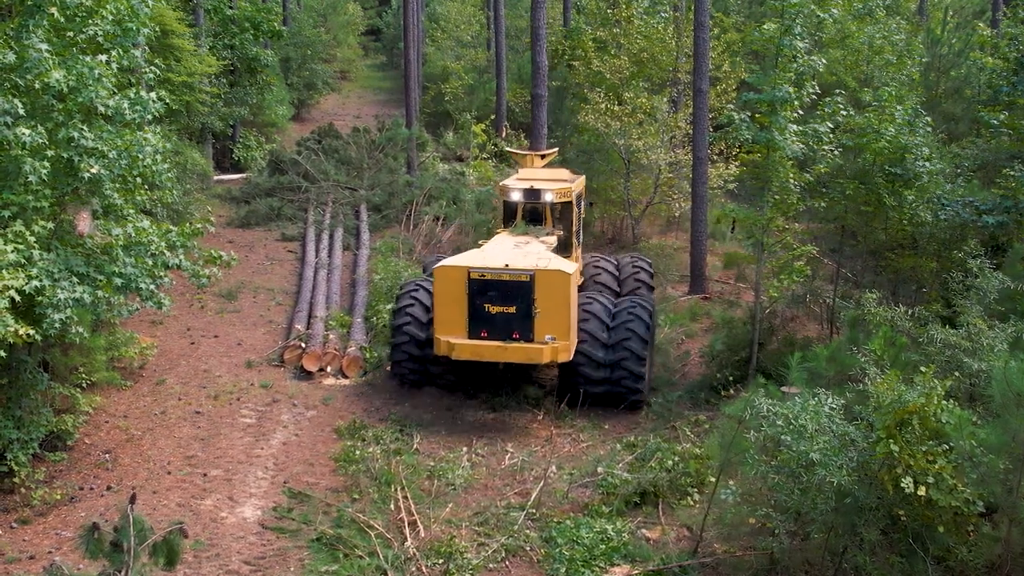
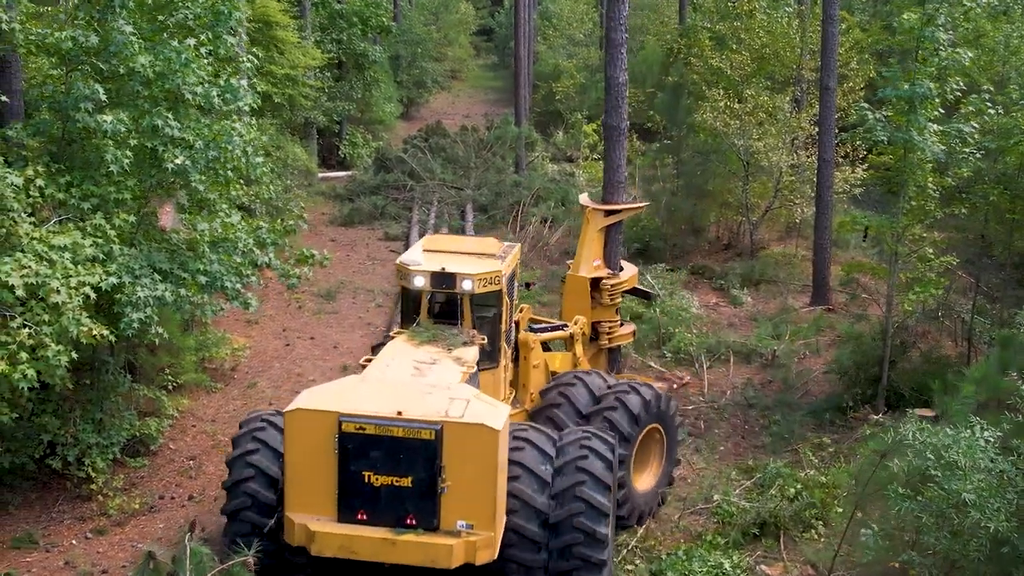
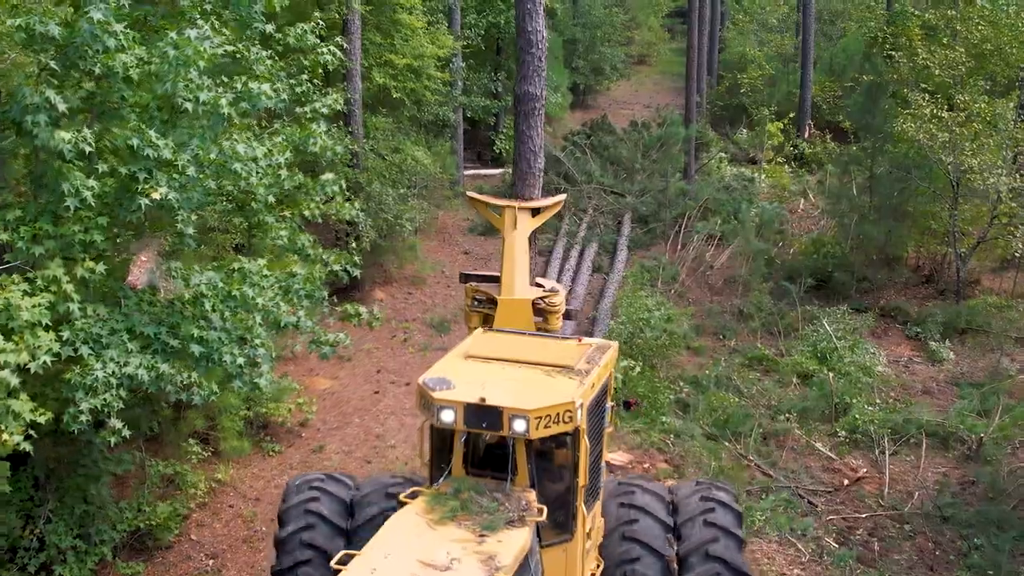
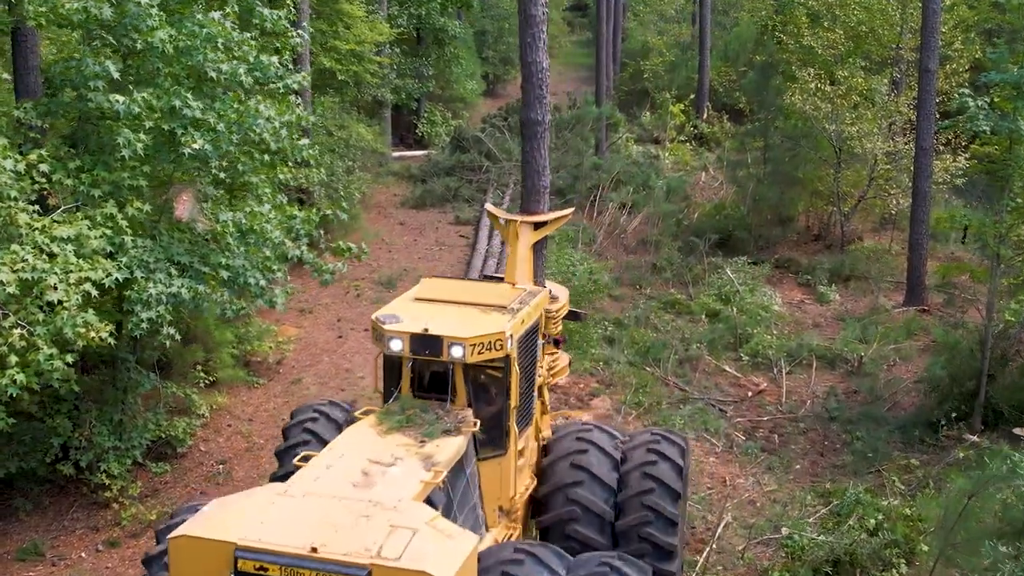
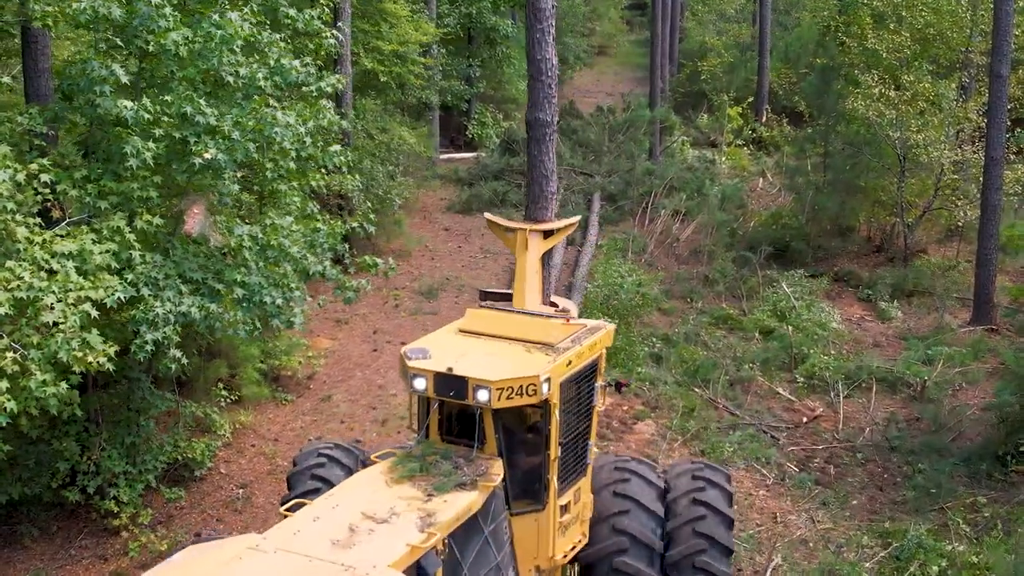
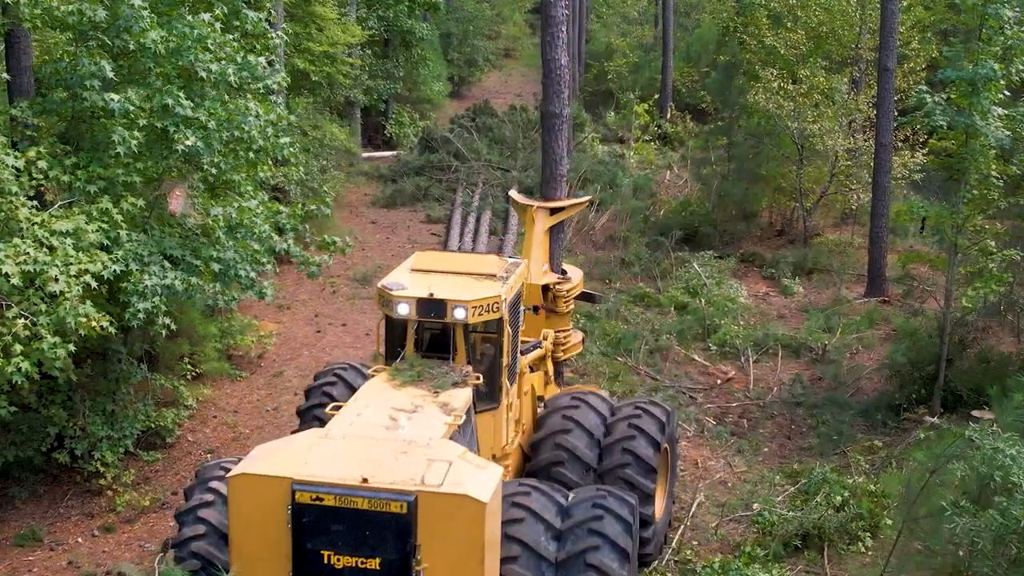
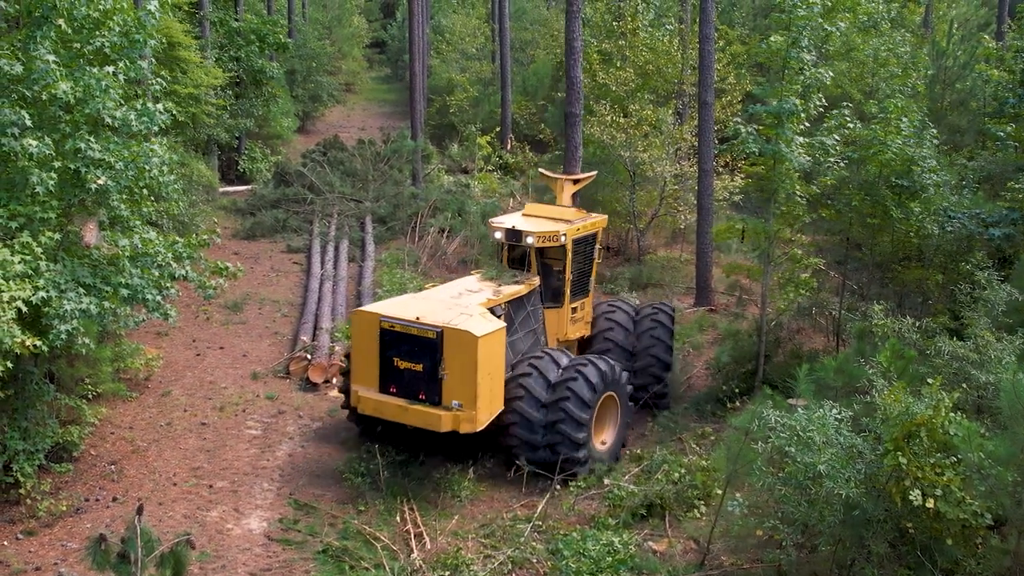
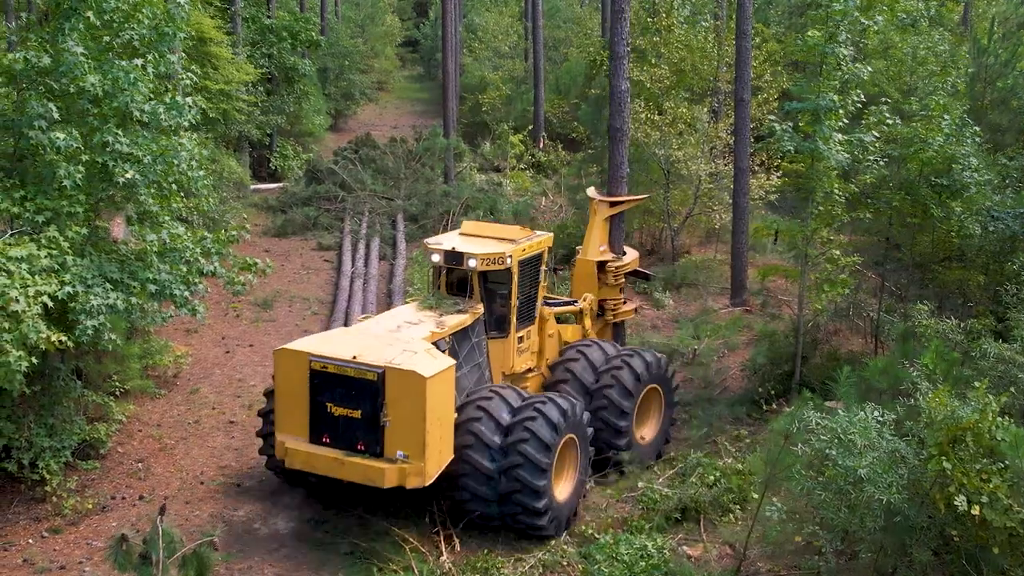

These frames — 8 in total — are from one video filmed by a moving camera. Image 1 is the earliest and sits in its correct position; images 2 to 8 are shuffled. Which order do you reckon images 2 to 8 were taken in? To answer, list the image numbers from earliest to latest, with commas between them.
7, 8, 2, 6, 4, 5, 3
